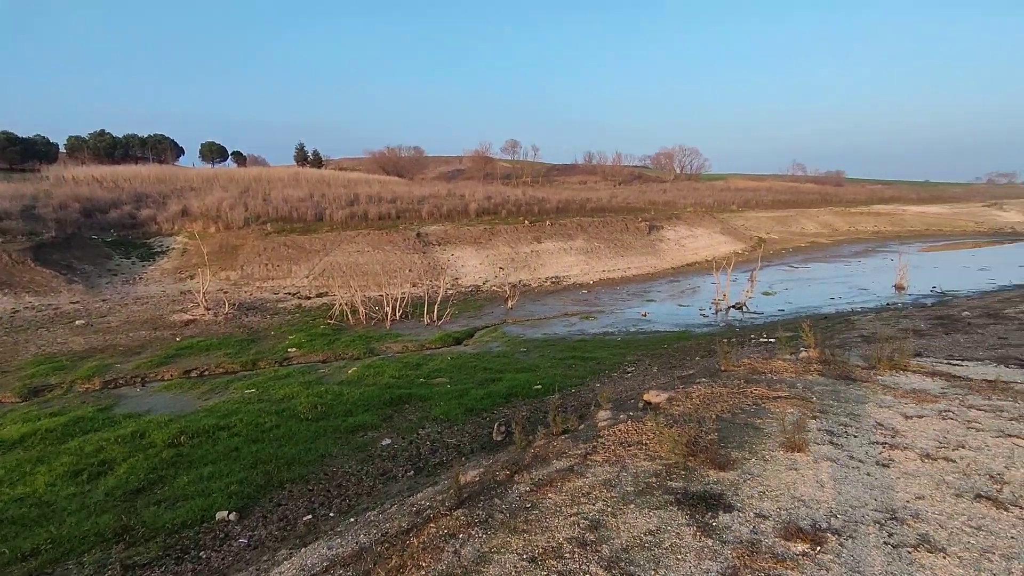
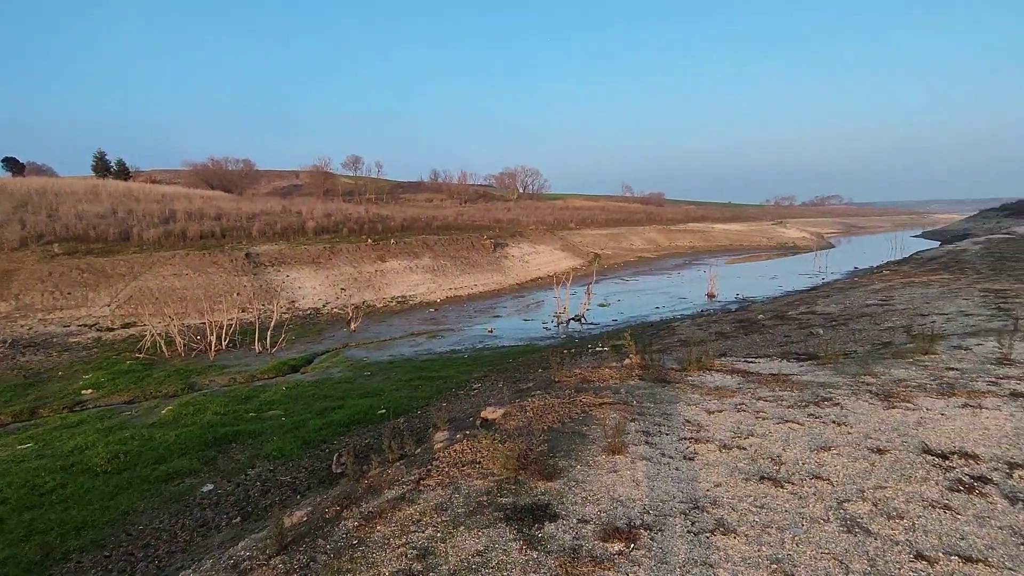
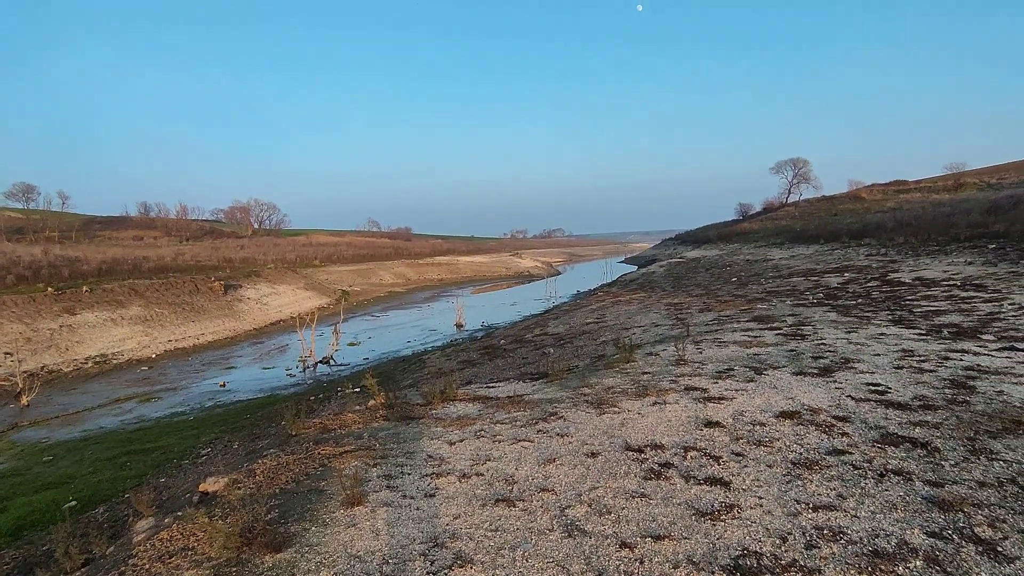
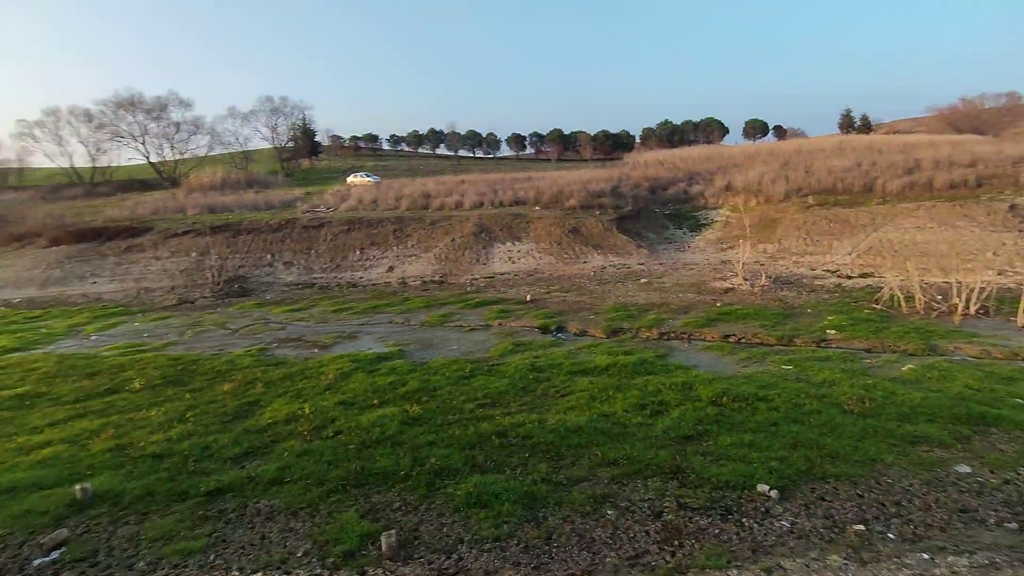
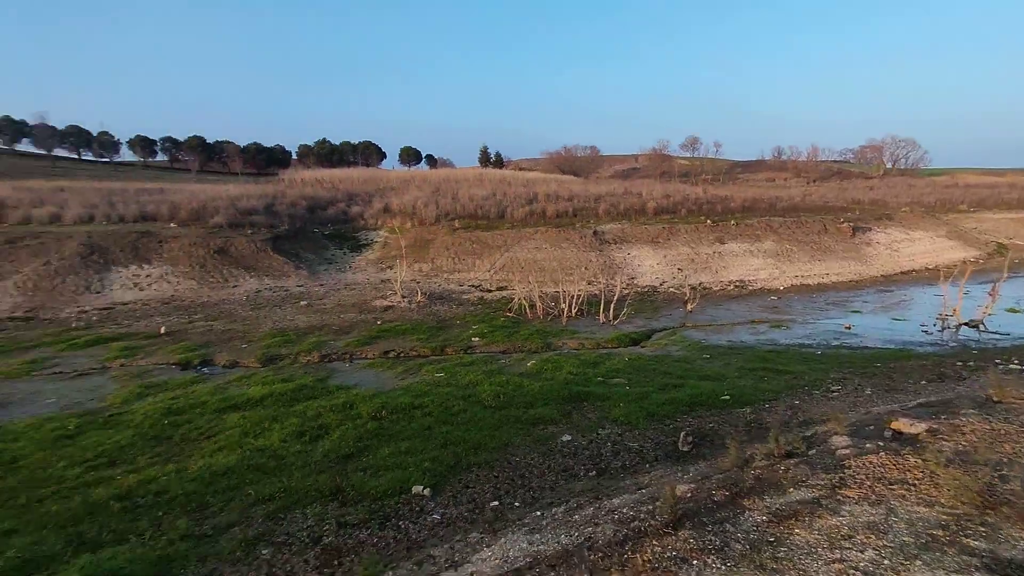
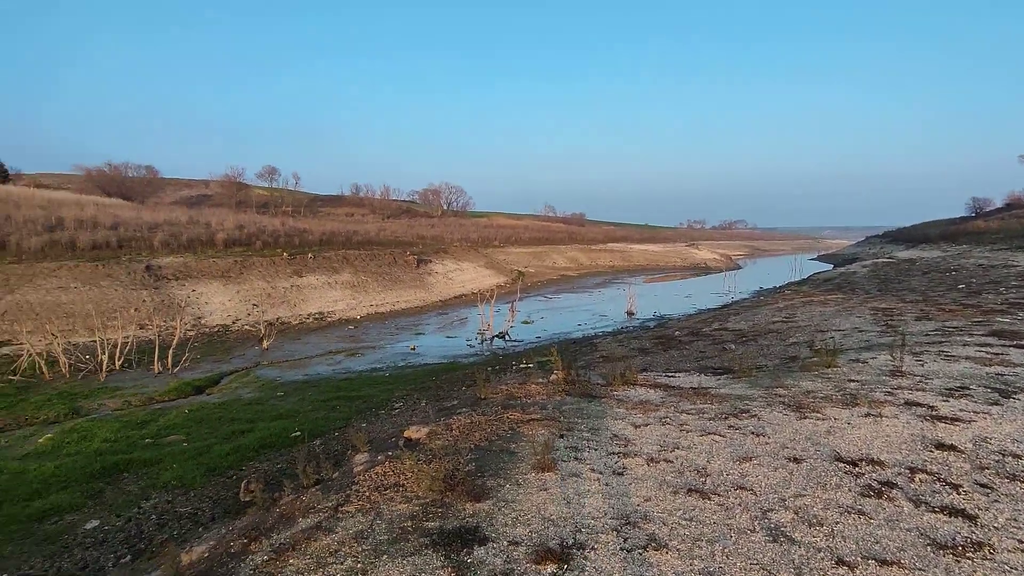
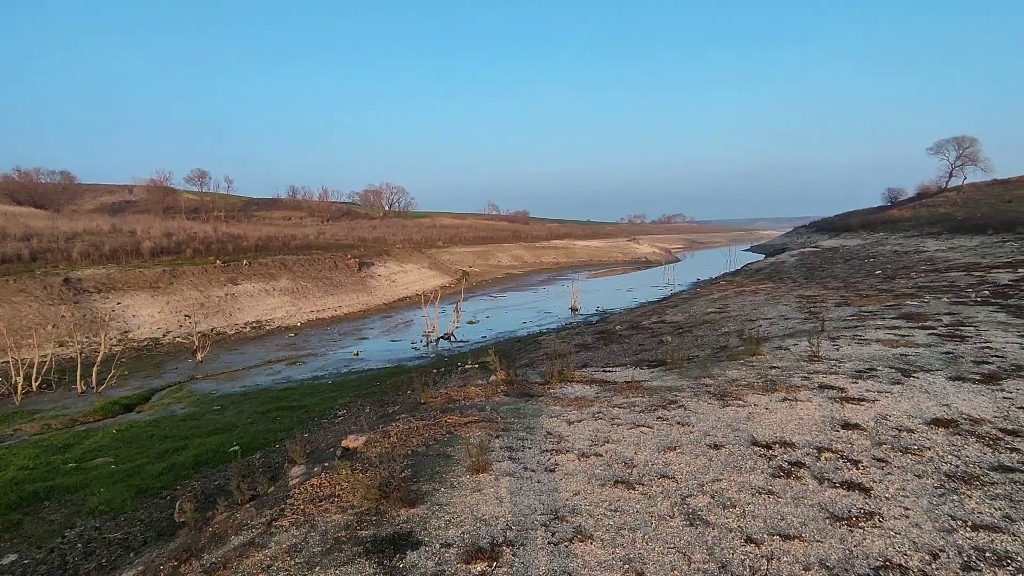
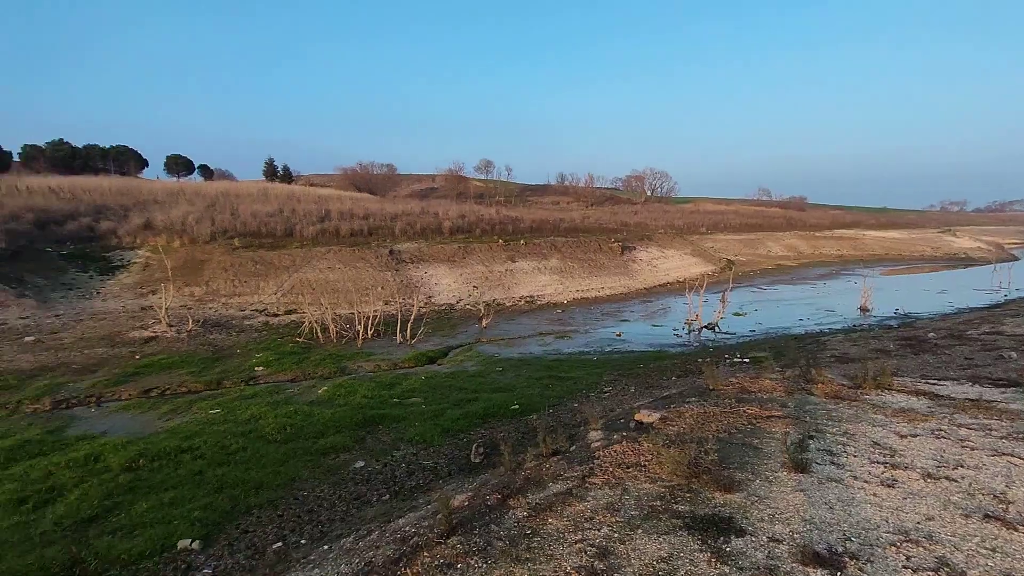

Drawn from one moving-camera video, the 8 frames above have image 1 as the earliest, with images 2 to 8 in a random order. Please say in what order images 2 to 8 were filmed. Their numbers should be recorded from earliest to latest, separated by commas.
2, 7, 3, 6, 8, 5, 4
